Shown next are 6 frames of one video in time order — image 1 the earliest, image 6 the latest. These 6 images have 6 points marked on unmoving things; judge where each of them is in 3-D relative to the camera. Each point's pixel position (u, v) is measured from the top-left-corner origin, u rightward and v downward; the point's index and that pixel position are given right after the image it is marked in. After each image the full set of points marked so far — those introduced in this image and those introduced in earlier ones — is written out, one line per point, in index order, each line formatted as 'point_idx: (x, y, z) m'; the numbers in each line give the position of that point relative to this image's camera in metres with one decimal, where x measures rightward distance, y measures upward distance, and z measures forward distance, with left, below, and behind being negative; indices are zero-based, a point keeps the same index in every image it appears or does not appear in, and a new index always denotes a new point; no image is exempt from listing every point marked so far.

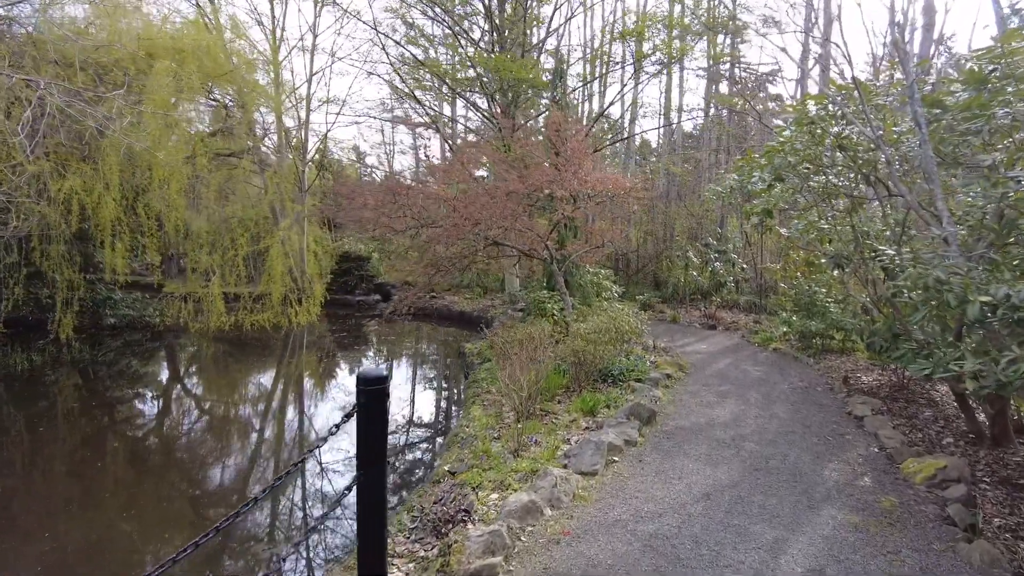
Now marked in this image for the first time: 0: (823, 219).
0: (+2.3, +0.5, +5.0) m
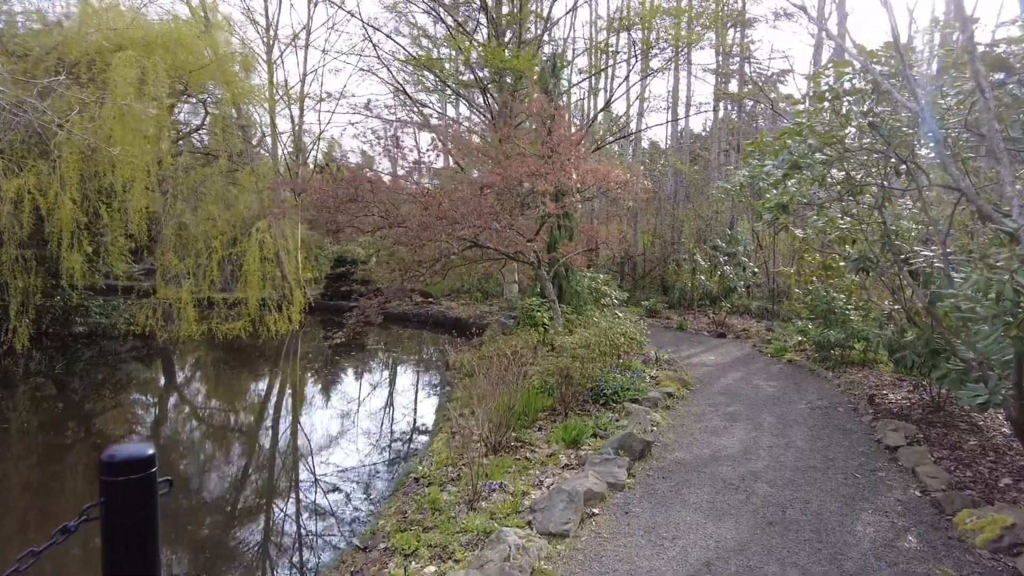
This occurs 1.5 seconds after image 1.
0: (+2.2, +0.5, +4.4) m
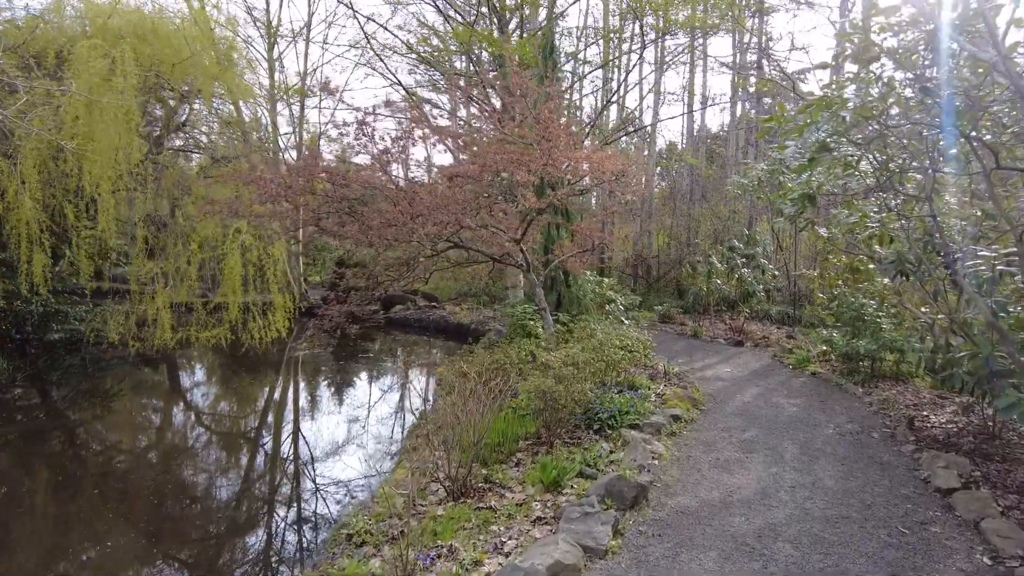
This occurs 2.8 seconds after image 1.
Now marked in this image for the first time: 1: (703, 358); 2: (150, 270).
0: (+2.0, +0.4, +3.7) m
1: (+2.1, -0.8, +7.2) m
2: (-4.1, +0.2, +7.5) m
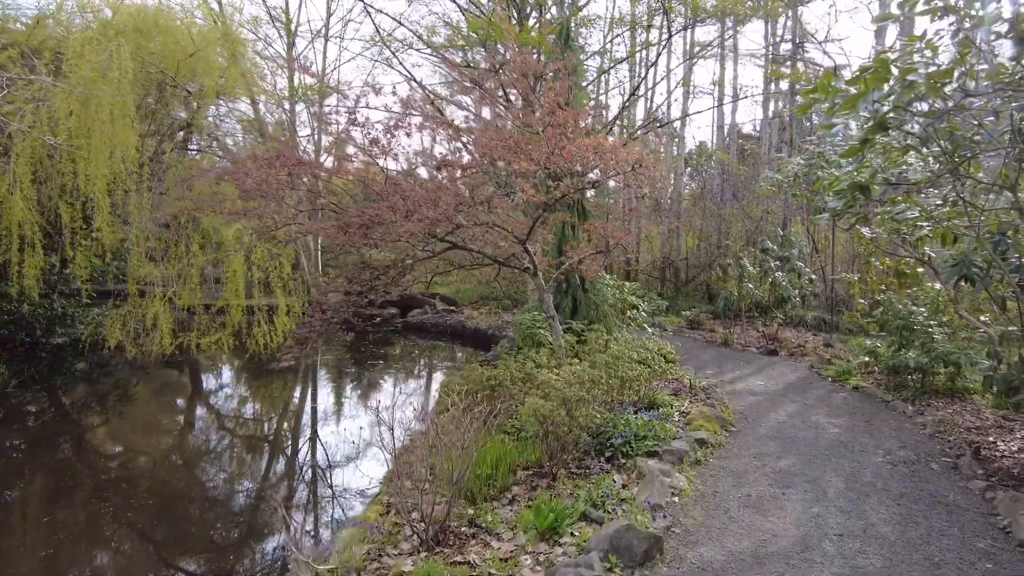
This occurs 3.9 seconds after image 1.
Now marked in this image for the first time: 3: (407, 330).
0: (+2.0, +0.4, +3.2) m
1: (+2.2, -0.8, +6.7) m
2: (-3.9, +0.2, +7.2) m
3: (-2.0, -0.8, +12.7) m
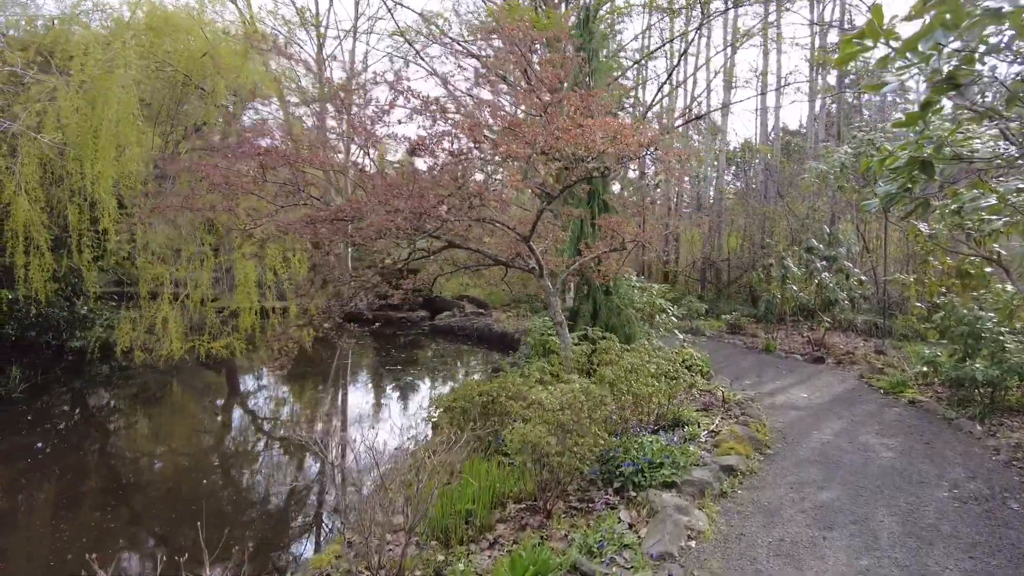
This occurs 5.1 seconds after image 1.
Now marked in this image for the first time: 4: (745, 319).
0: (+2.0, +0.4, +2.6) m
1: (+2.4, -0.8, +6.1) m
2: (-3.7, +0.1, +7.0) m
3: (-1.4, -0.8, +12.3) m
4: (+3.1, -0.4, +9.0) m
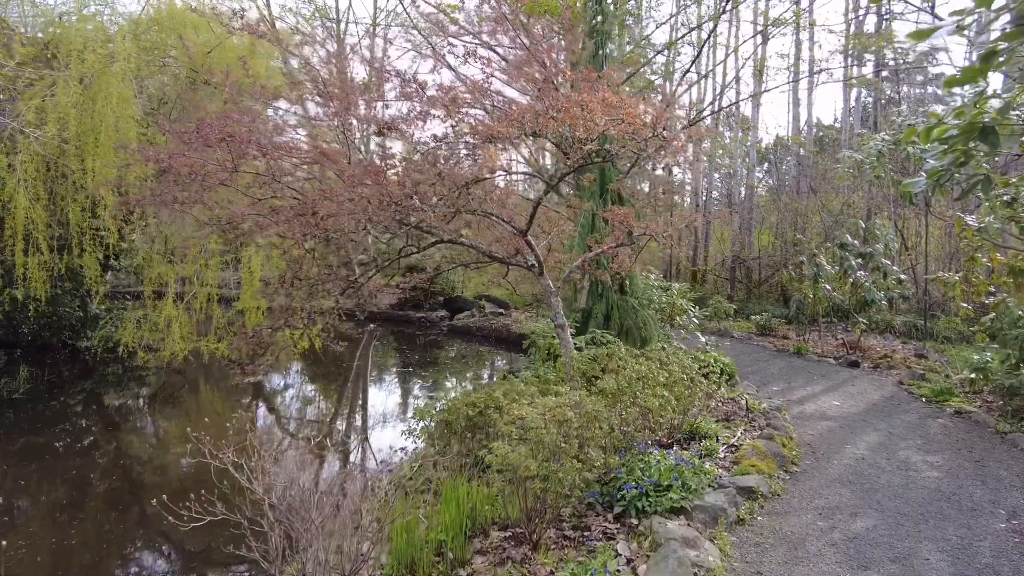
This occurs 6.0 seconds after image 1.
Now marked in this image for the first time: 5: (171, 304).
0: (+1.9, +0.4, +2.2) m
1: (+2.5, -0.8, +5.7) m
2: (-3.5, +0.1, +6.9) m
3: (-1.1, -0.8, +12.1) m
4: (+3.3, -0.4, +8.5) m
5: (-3.4, -0.2, +6.9) m
